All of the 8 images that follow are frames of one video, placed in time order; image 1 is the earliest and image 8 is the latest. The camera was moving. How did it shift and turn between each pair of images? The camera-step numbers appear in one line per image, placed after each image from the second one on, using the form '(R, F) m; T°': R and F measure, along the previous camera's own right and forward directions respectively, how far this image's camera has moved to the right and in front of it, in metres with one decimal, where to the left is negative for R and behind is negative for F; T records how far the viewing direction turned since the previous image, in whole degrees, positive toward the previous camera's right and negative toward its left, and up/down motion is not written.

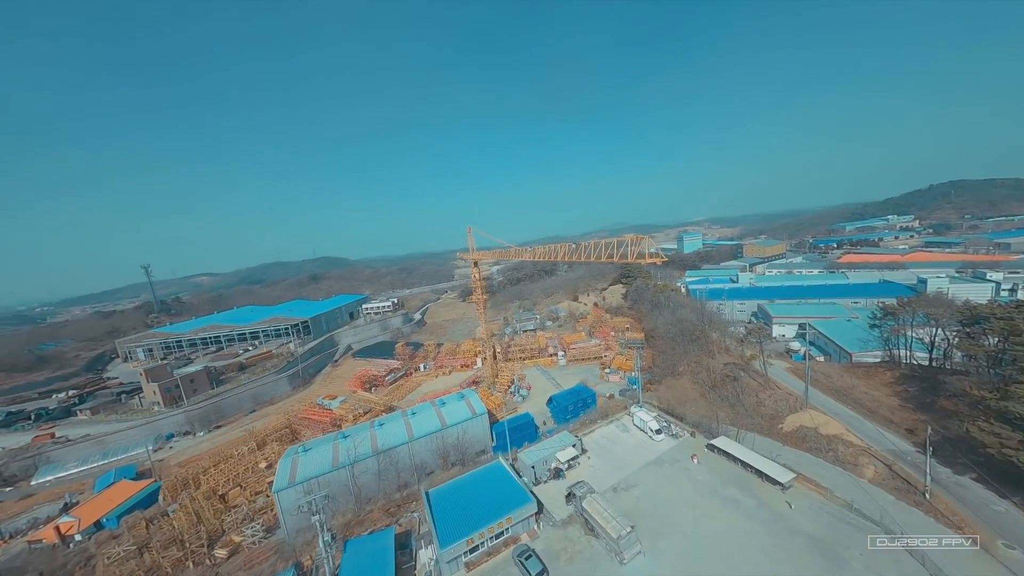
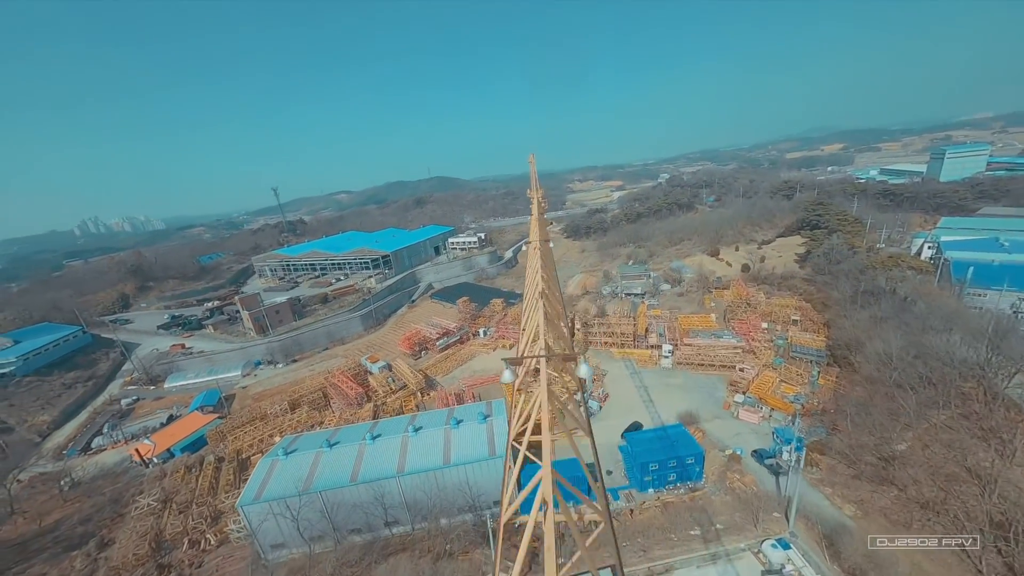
(+2.0, +7.5) m; -21°
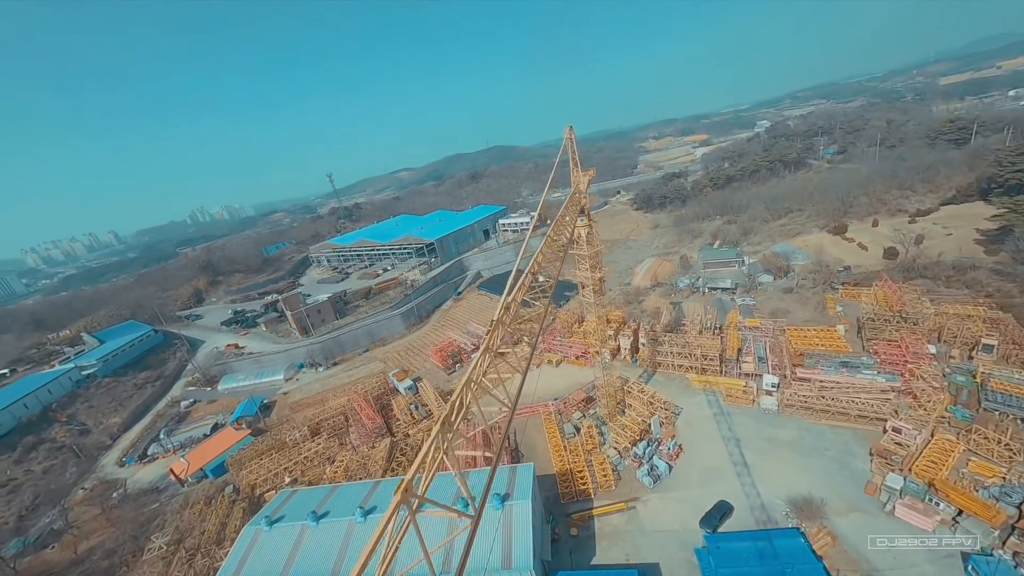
(+1.0, +3.7) m; -11°
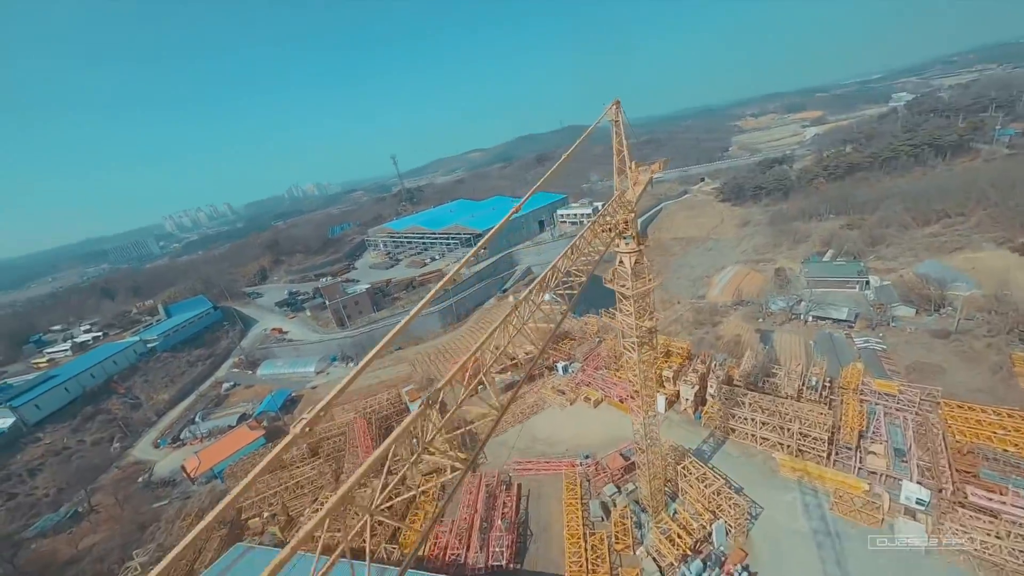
(+1.1, +3.0) m; -10°
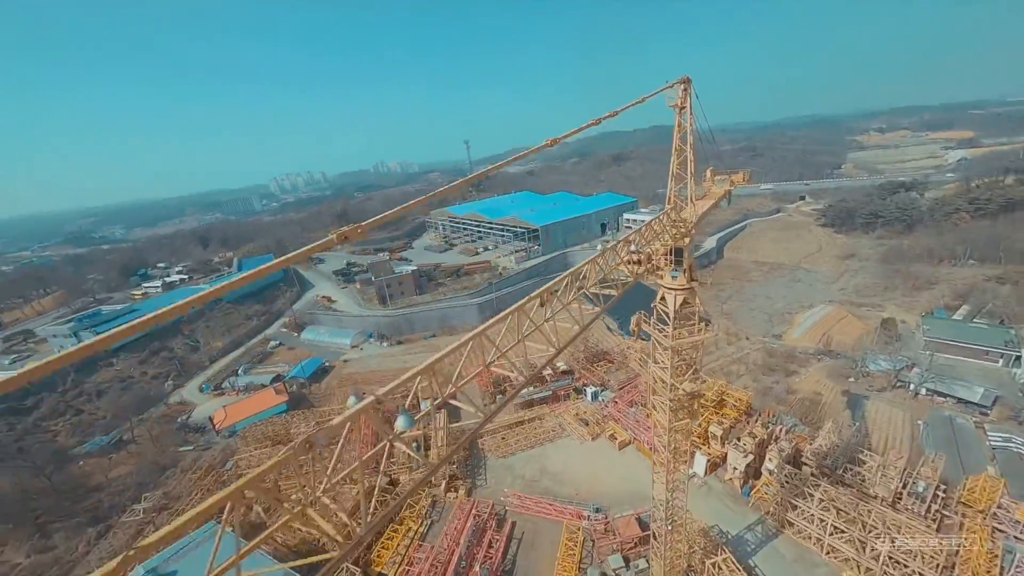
(+0.8, +1.5) m; -9°
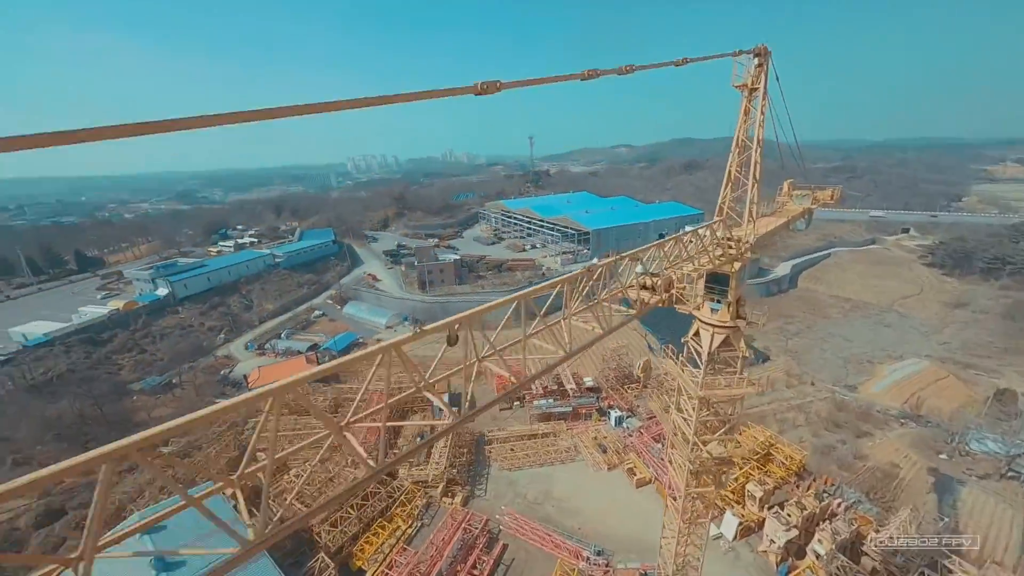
(+0.6, +0.8) m; -8°
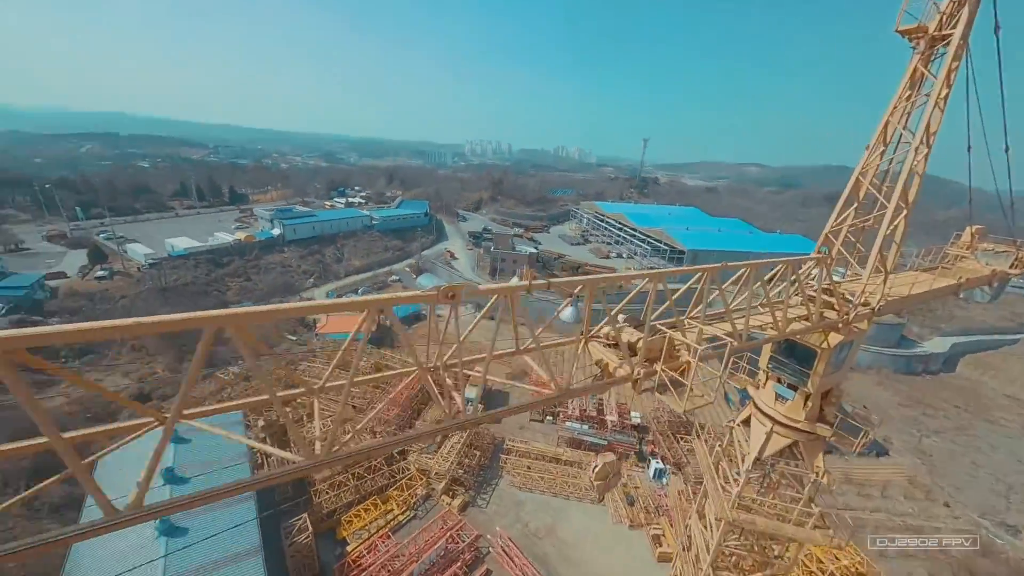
(+0.8, +1.1) m; -13°
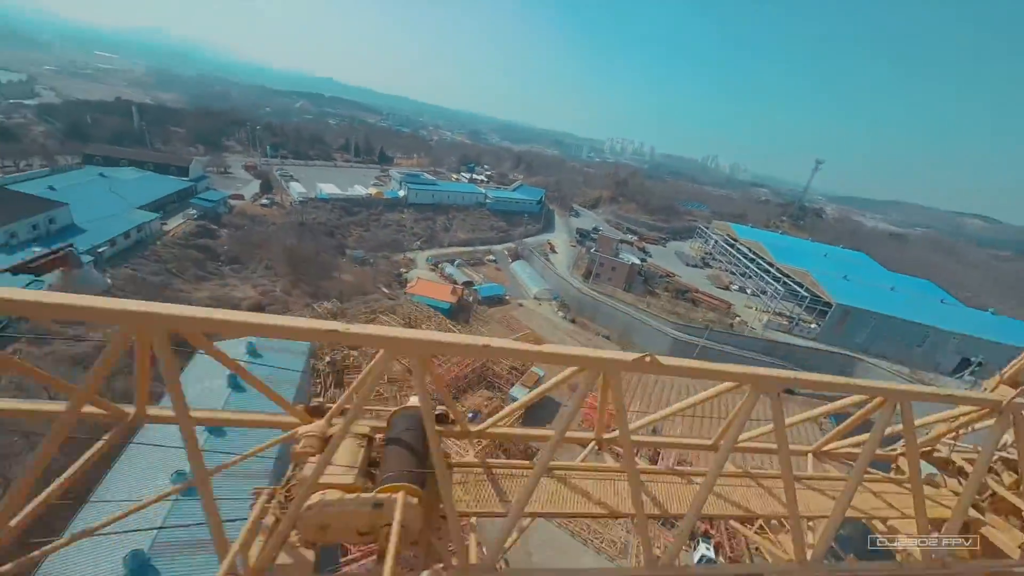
(+0.8, +1.0) m; -16°
